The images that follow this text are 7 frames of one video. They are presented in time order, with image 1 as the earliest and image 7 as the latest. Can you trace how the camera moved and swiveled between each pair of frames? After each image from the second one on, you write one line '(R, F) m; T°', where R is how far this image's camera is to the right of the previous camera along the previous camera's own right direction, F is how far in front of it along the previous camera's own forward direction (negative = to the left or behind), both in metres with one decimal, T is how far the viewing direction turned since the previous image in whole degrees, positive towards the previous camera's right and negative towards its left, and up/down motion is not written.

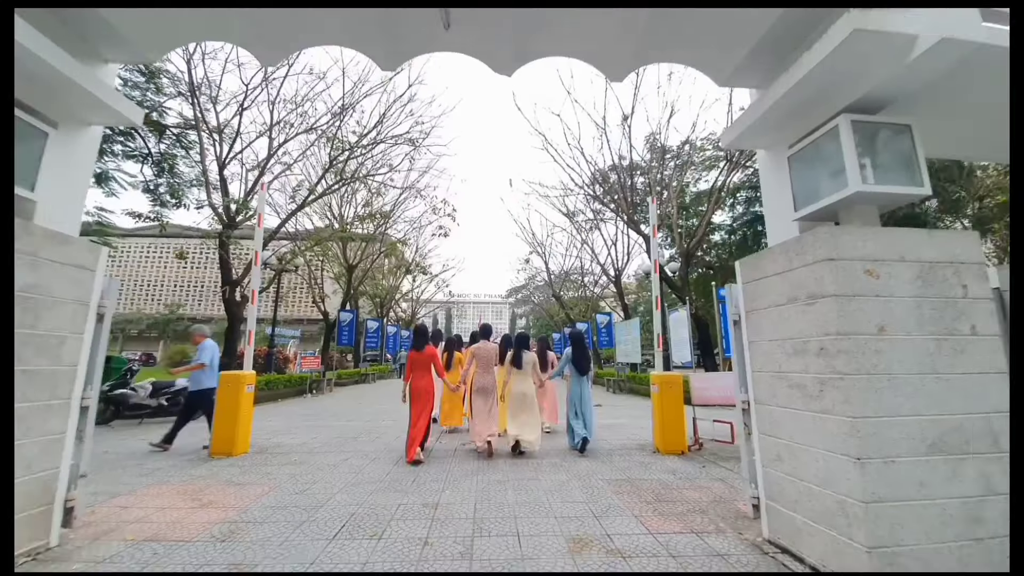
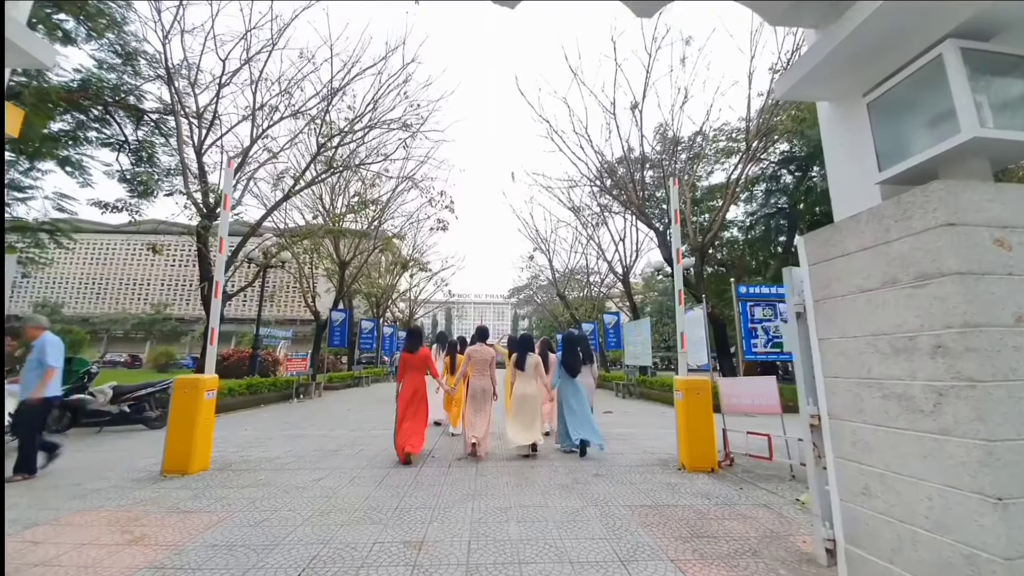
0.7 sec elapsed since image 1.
(0.0, +1.1) m; 0°
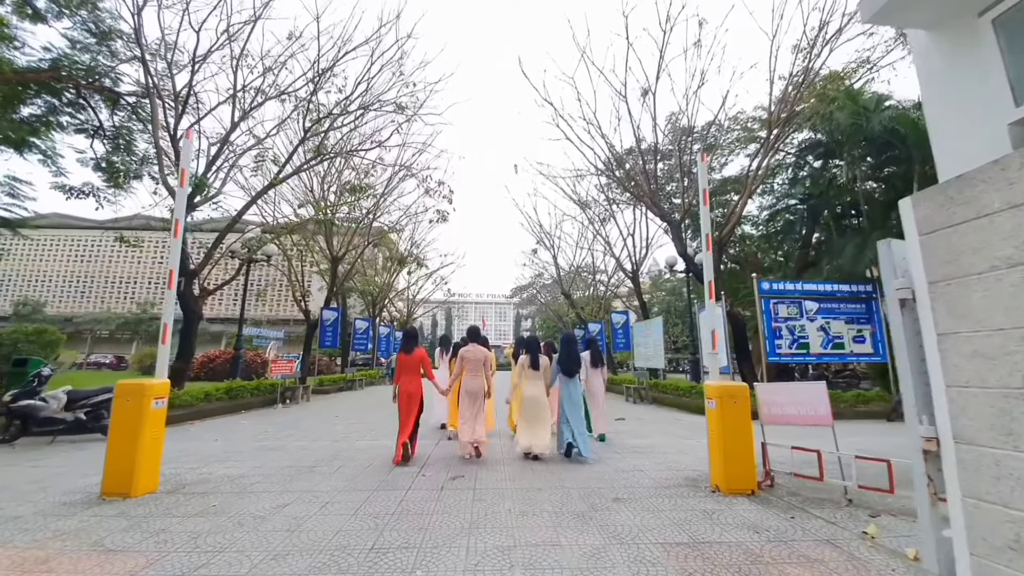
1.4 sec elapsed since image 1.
(0.0, +1.0) m; 0°
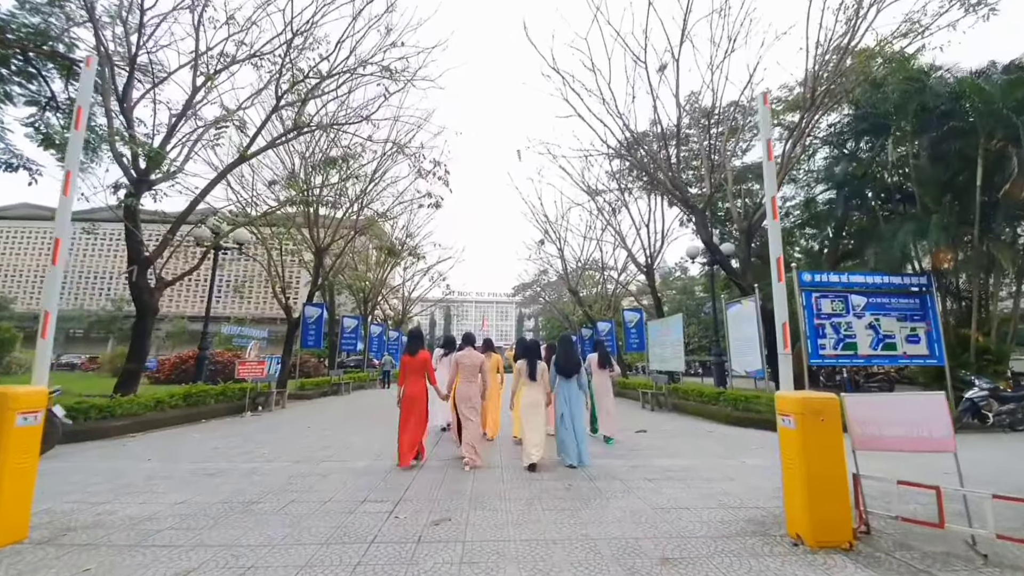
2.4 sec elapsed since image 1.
(0.0, +1.6) m; 0°
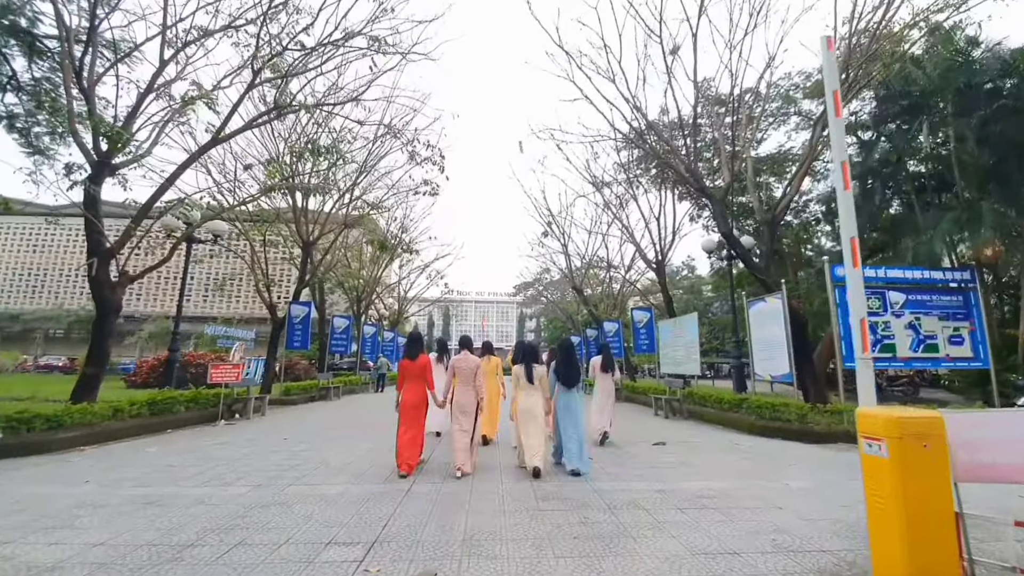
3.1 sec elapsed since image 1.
(0.0, +1.0) m; 0°
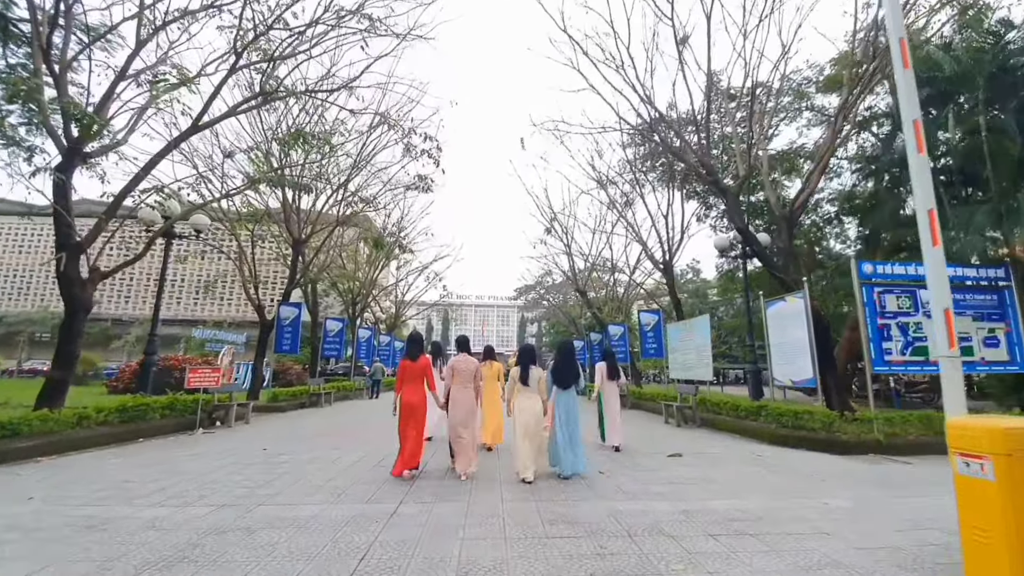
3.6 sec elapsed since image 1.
(0.0, +0.7) m; 0°
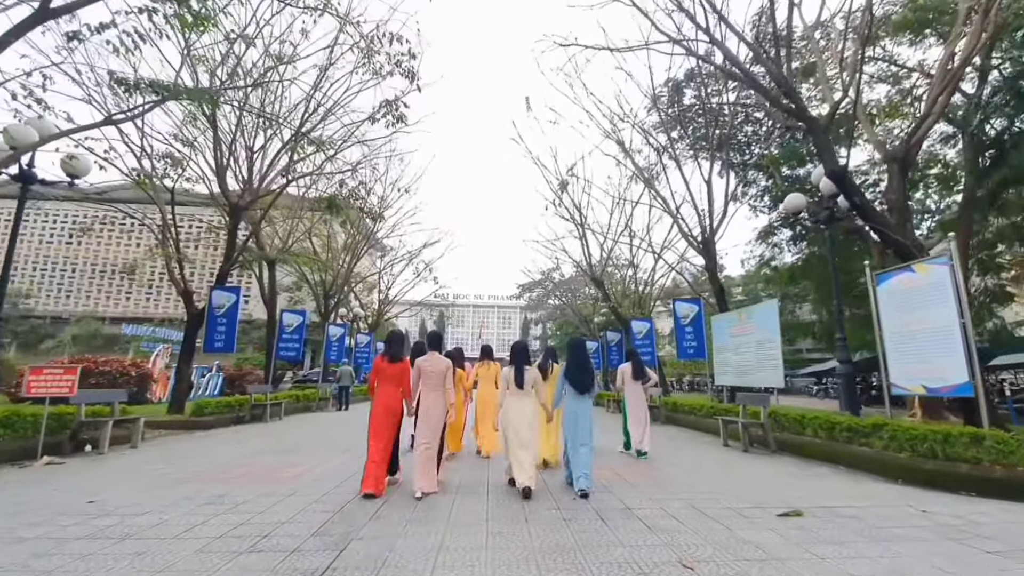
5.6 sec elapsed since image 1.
(0.0, +2.9) m; 0°
